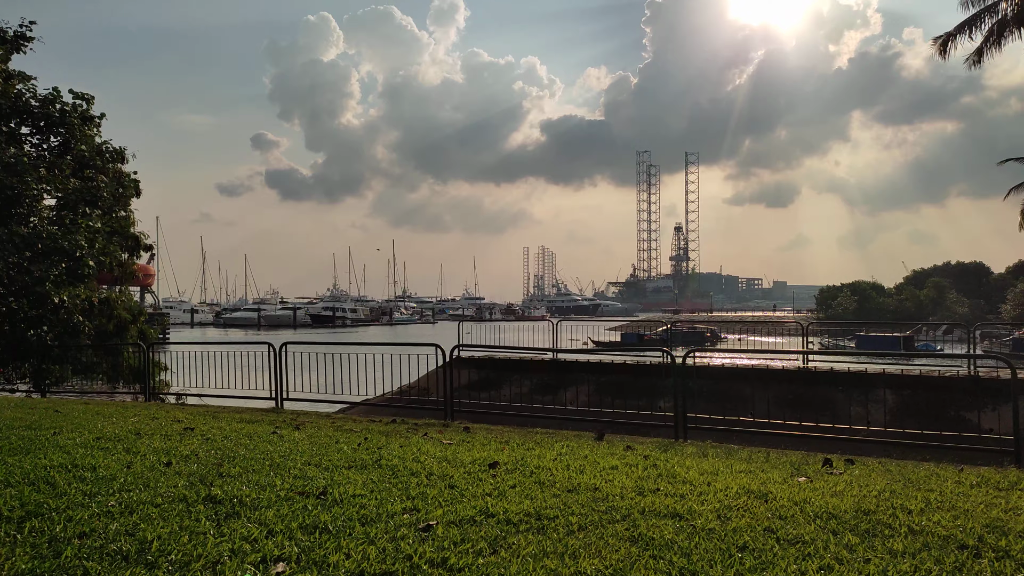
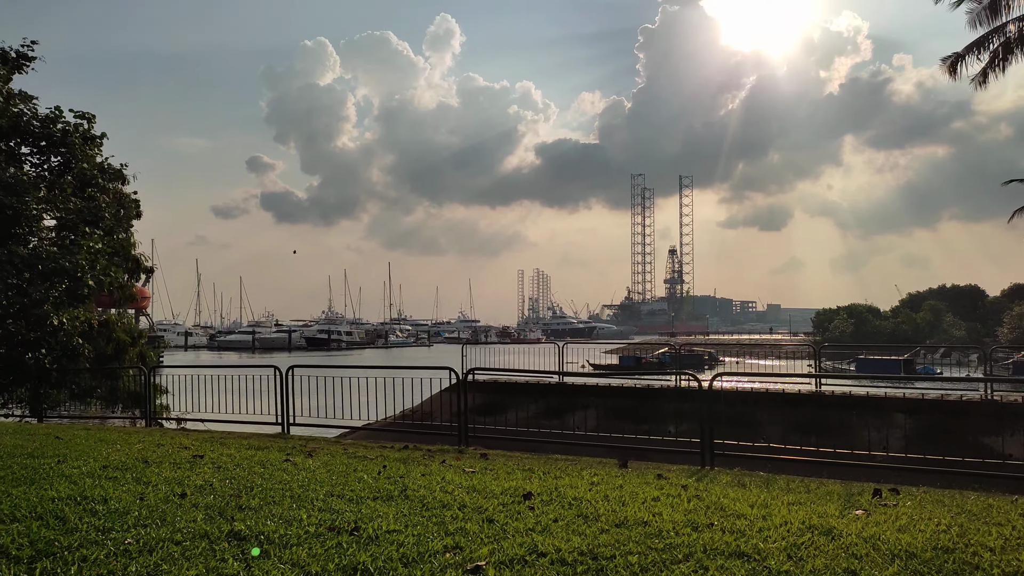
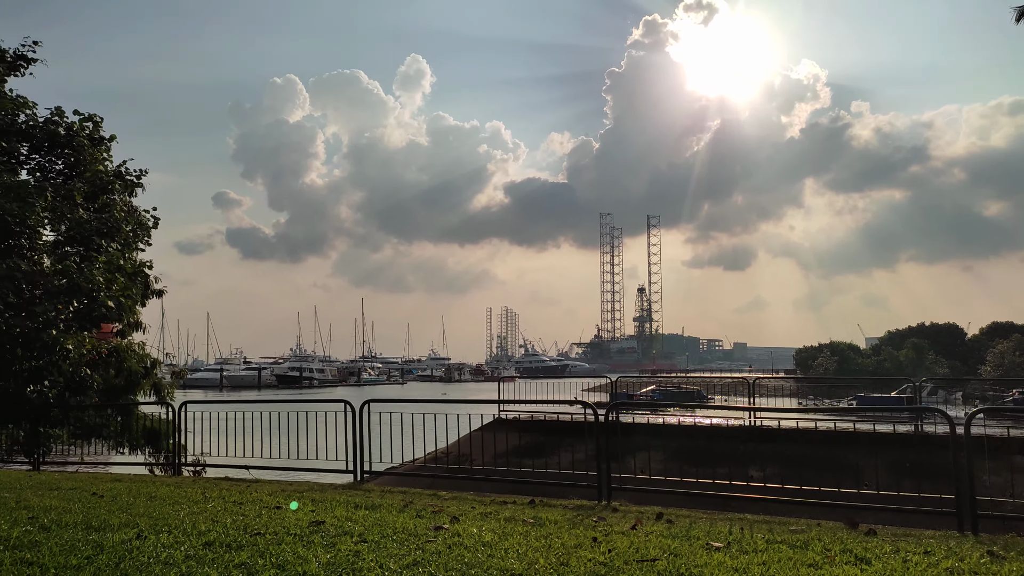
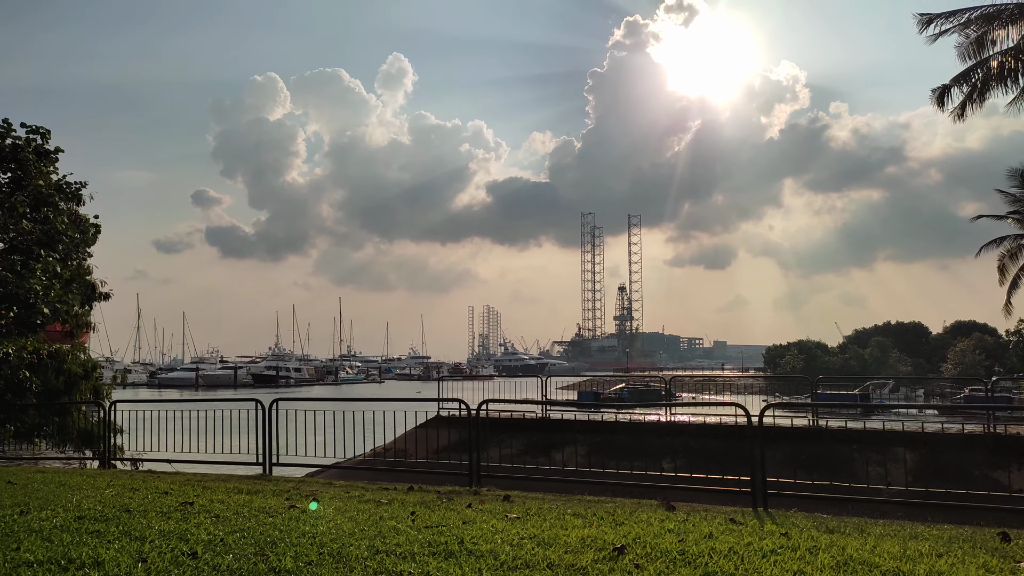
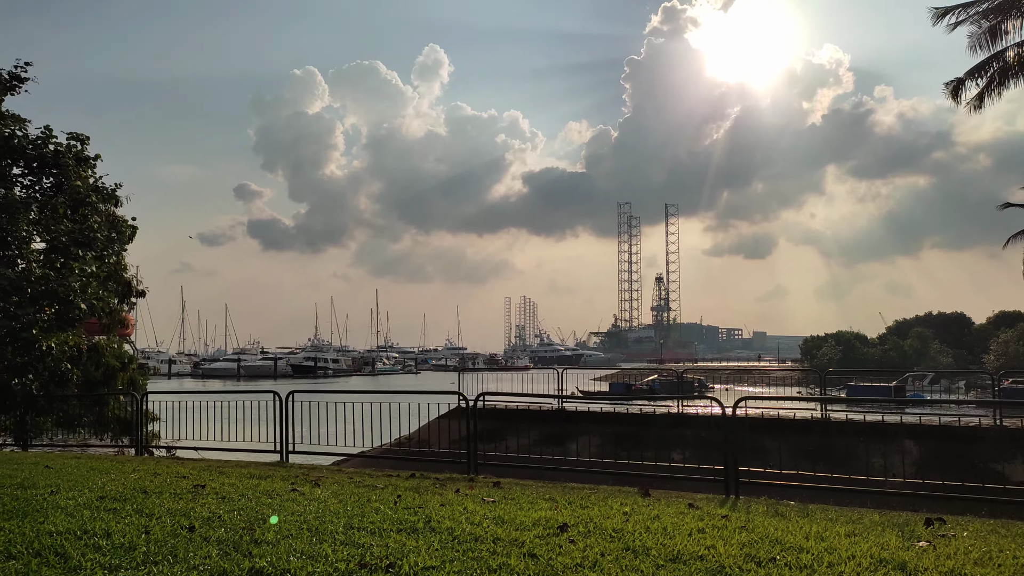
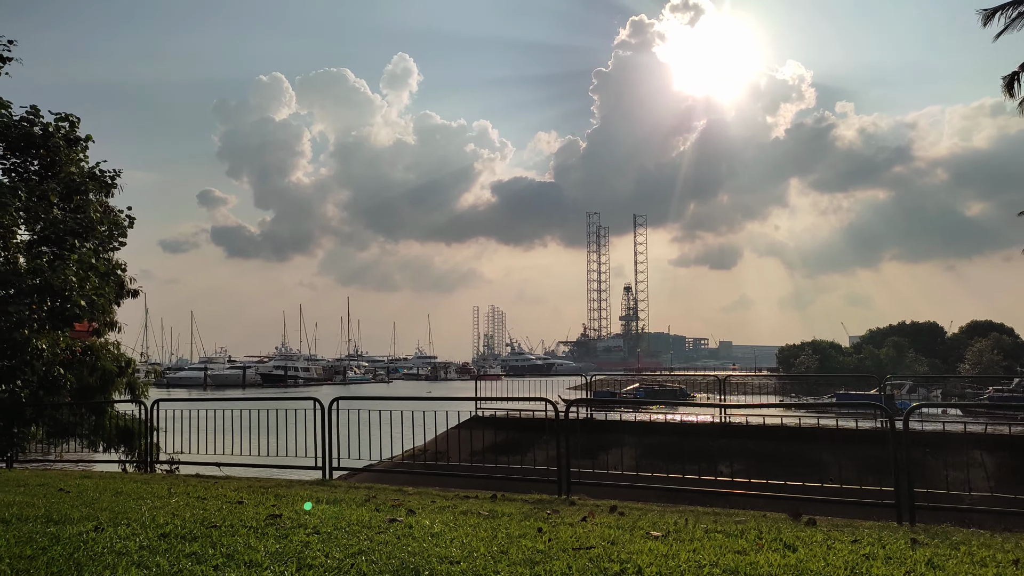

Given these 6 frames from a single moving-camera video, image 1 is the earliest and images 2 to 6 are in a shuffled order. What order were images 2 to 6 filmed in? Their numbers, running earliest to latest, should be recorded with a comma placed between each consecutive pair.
2, 5, 4, 6, 3
